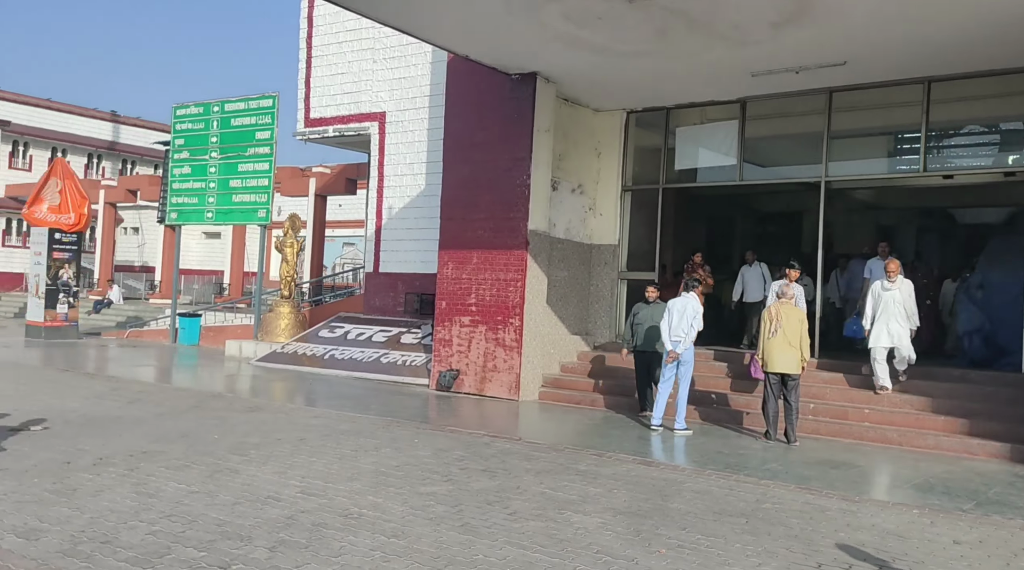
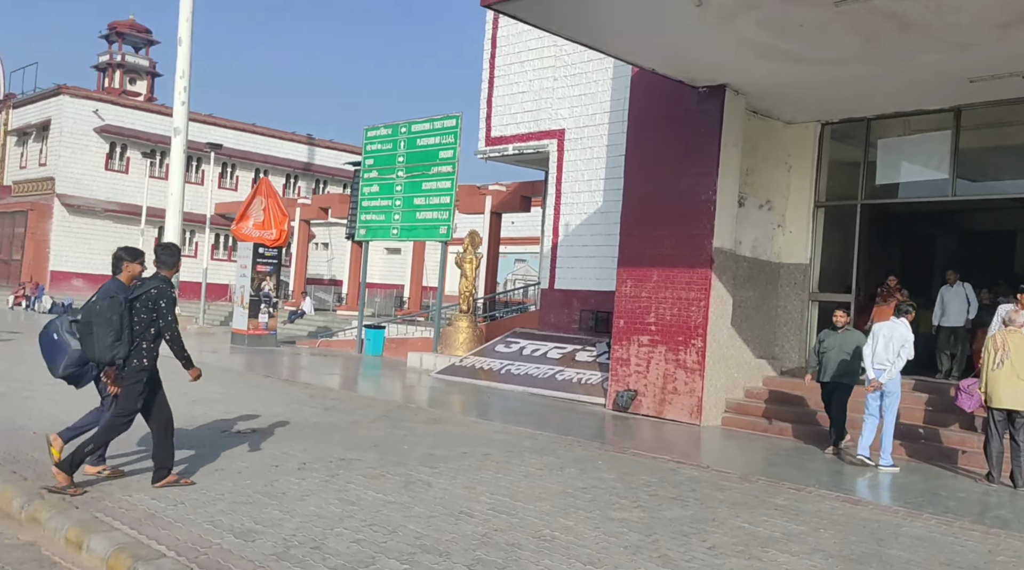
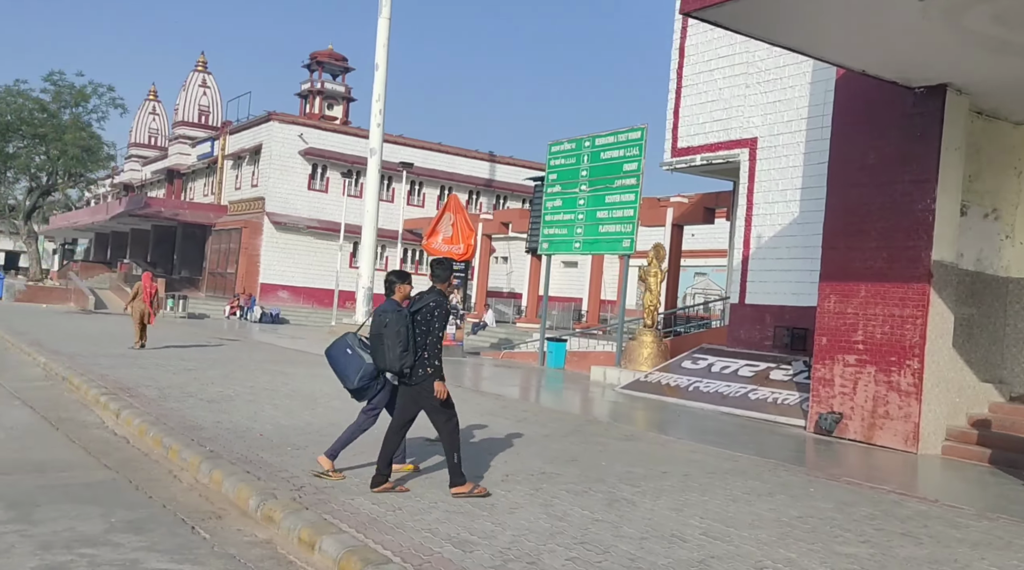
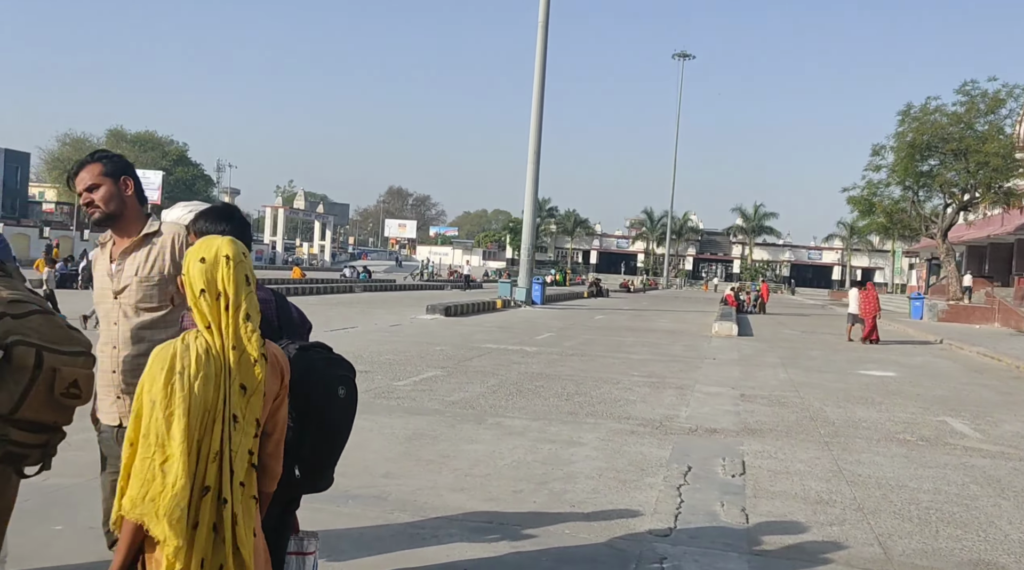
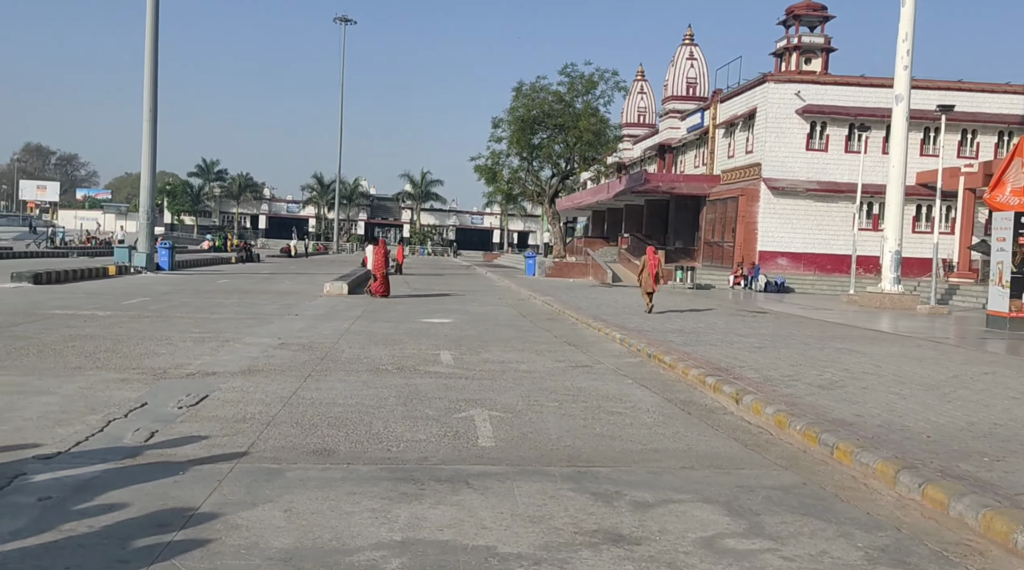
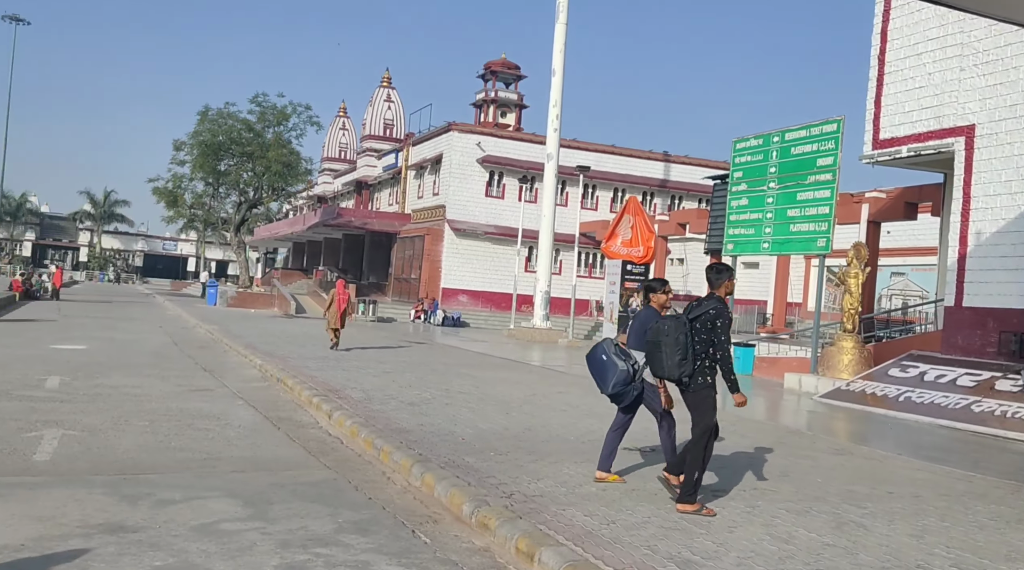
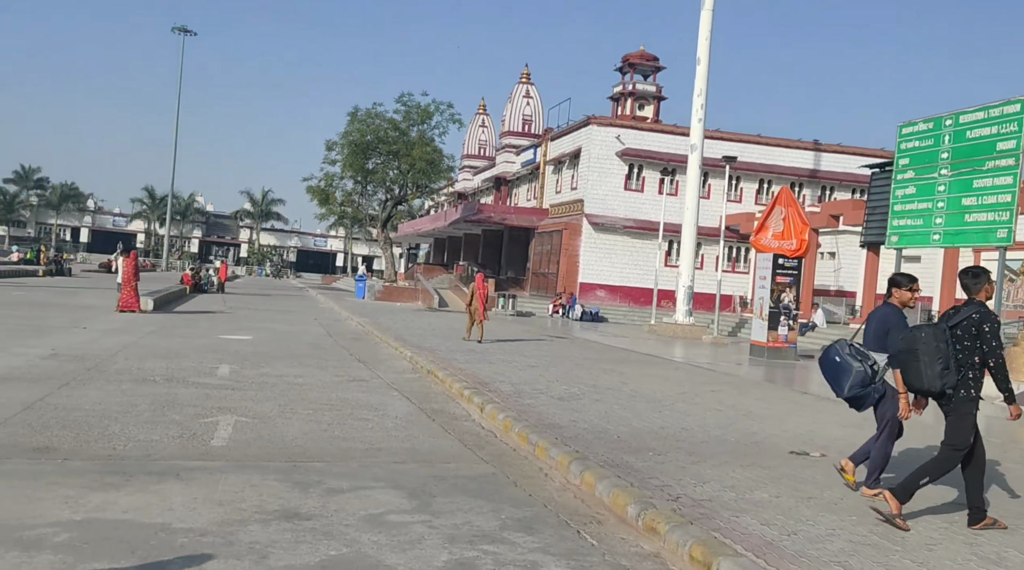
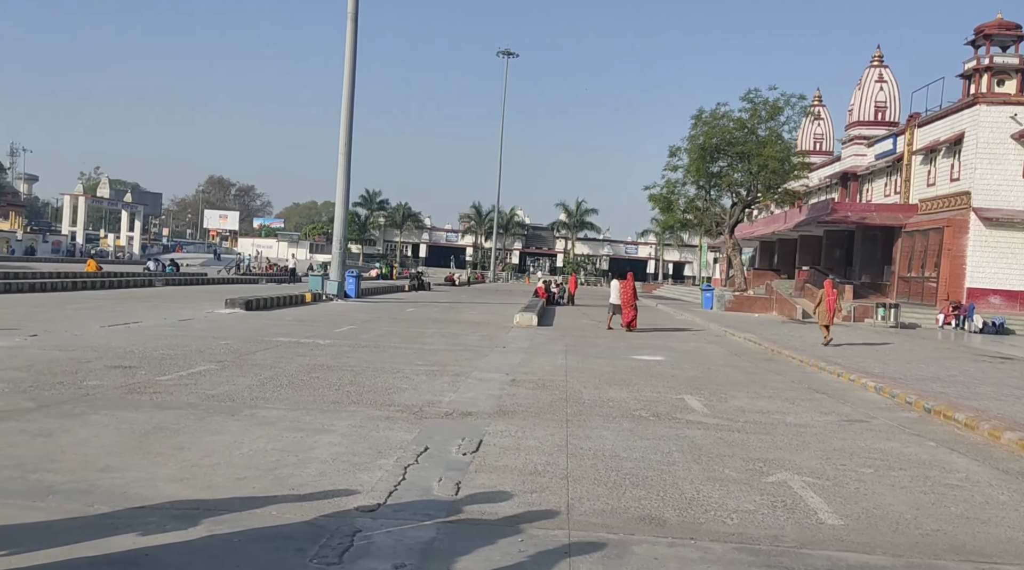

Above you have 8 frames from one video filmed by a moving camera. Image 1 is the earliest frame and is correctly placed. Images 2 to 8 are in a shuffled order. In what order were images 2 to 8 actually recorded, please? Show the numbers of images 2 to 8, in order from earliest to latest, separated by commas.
2, 3, 6, 7, 5, 8, 4
